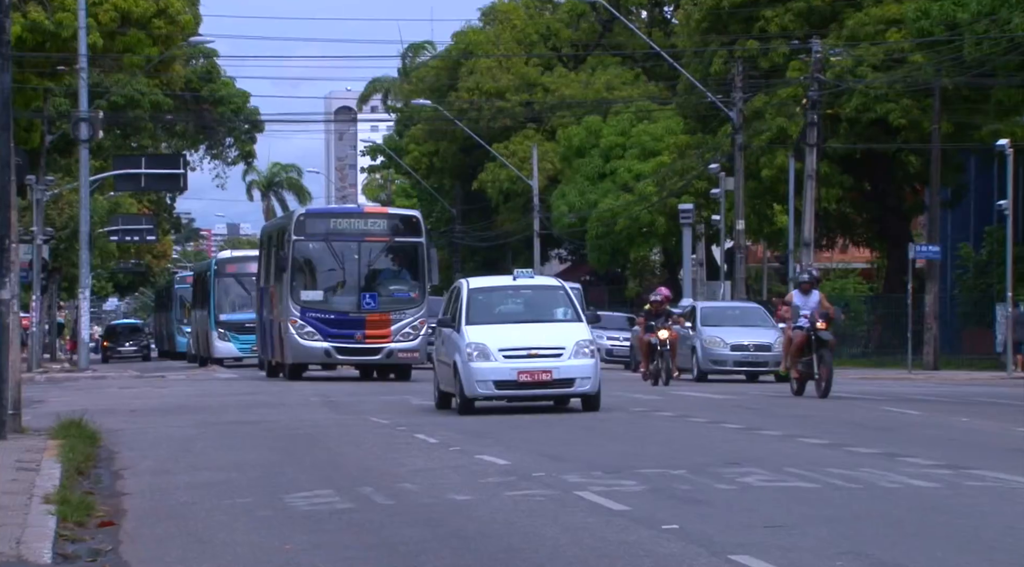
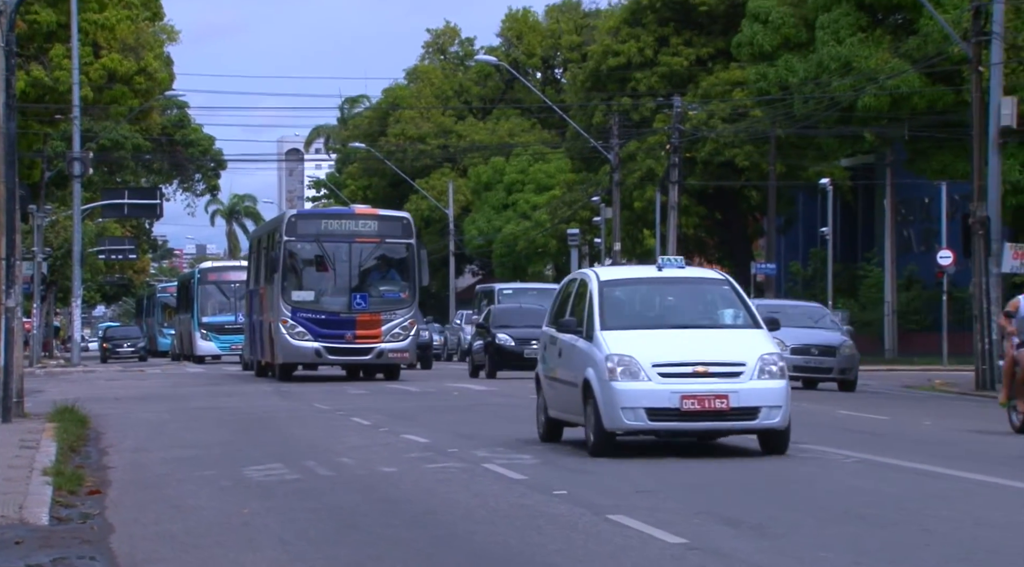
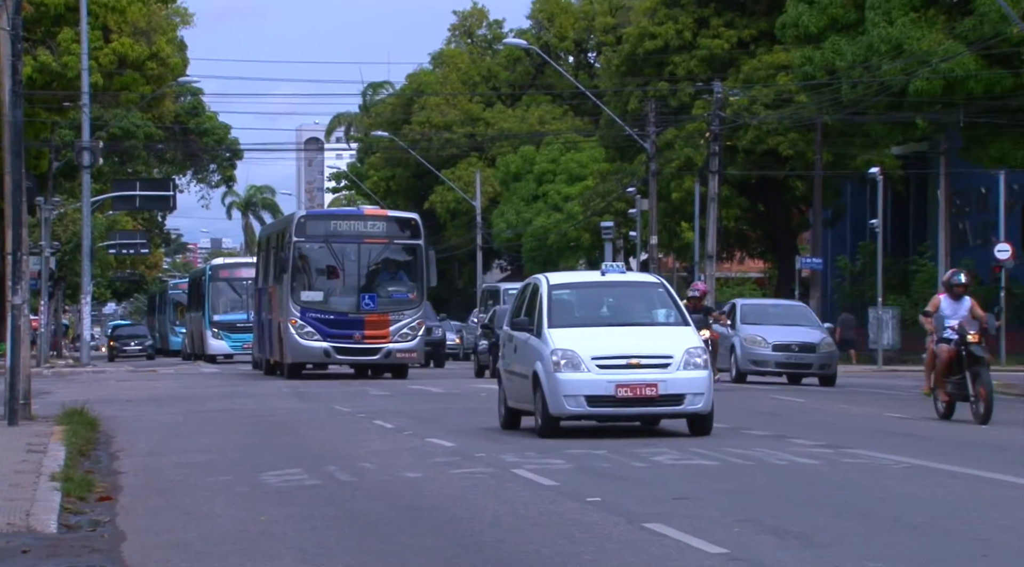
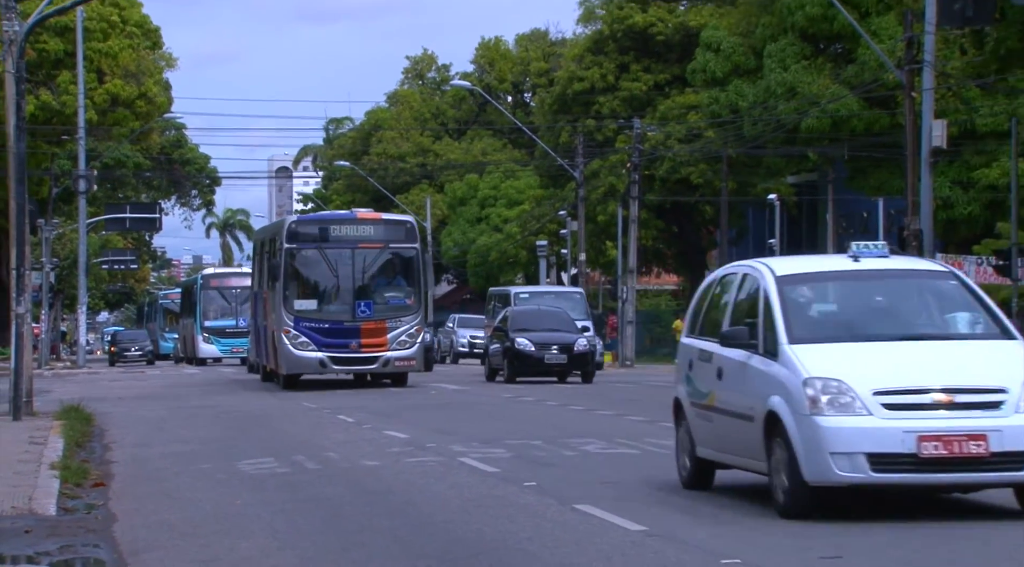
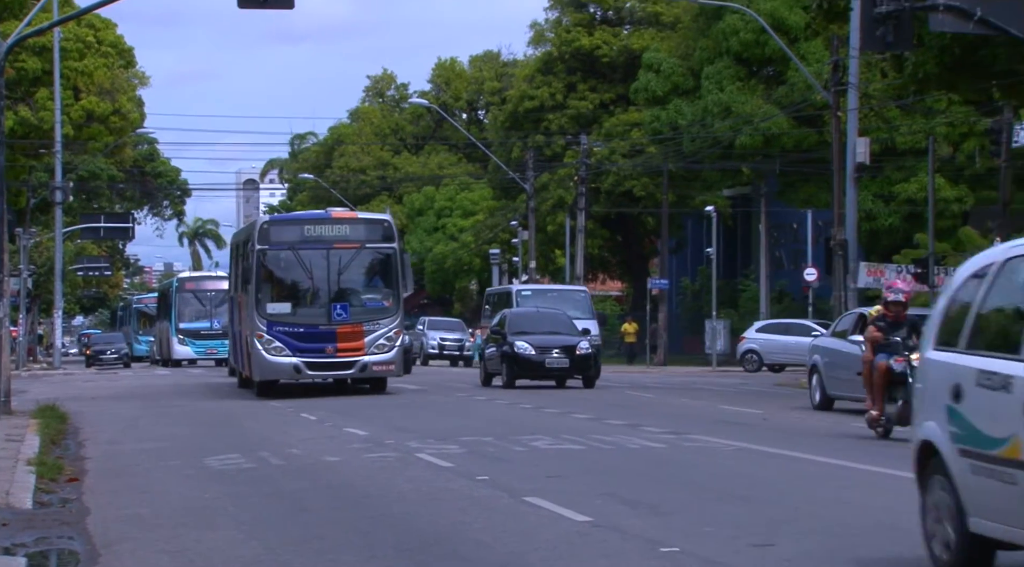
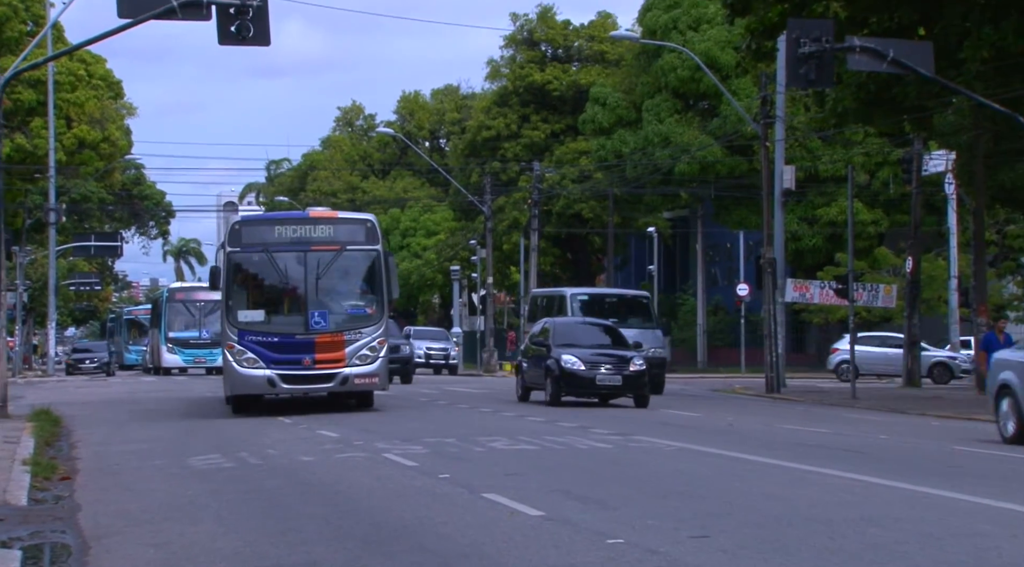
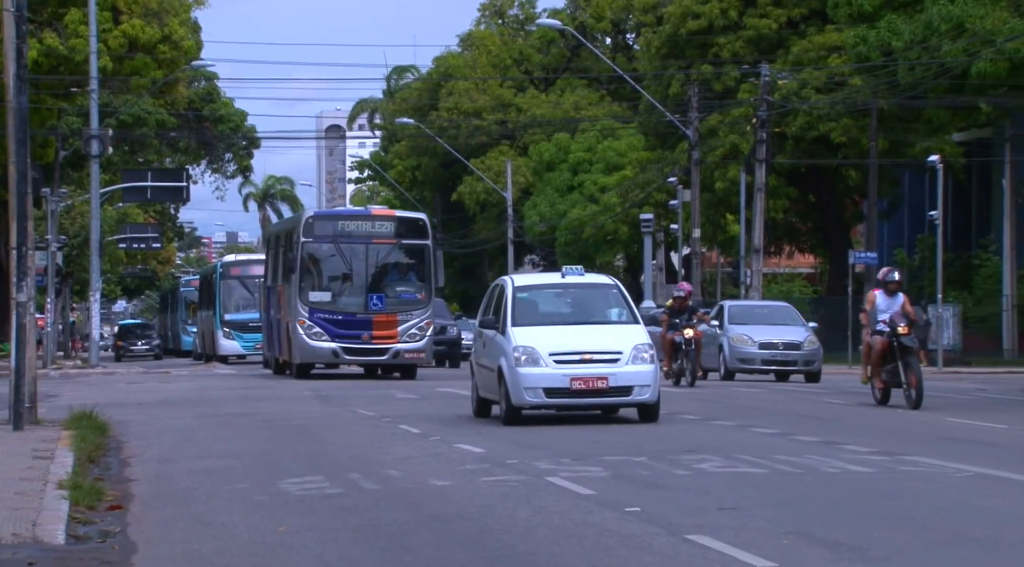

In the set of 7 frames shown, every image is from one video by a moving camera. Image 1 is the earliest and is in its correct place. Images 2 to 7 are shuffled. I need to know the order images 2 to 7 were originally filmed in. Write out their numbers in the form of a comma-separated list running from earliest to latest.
7, 3, 2, 4, 5, 6
